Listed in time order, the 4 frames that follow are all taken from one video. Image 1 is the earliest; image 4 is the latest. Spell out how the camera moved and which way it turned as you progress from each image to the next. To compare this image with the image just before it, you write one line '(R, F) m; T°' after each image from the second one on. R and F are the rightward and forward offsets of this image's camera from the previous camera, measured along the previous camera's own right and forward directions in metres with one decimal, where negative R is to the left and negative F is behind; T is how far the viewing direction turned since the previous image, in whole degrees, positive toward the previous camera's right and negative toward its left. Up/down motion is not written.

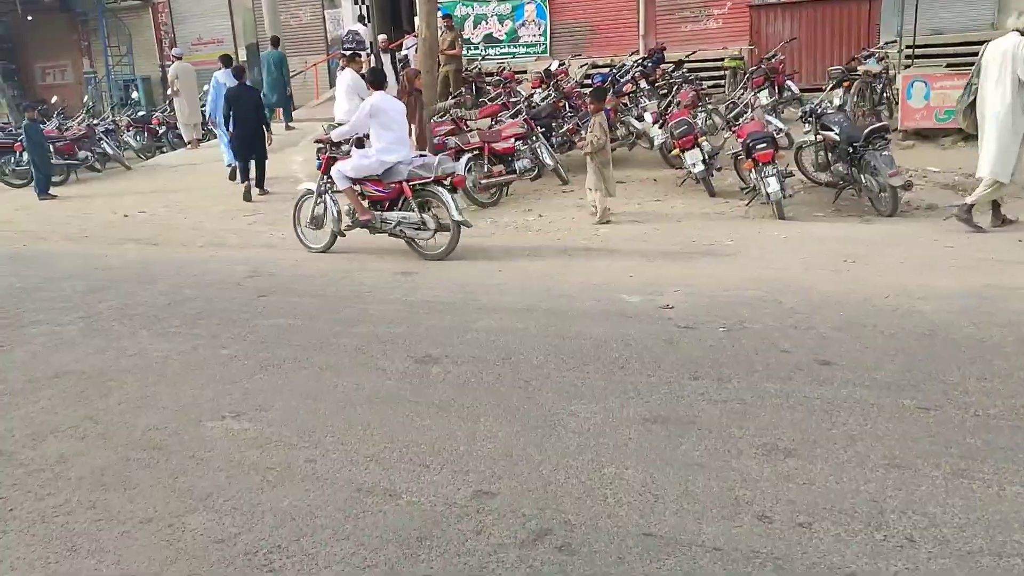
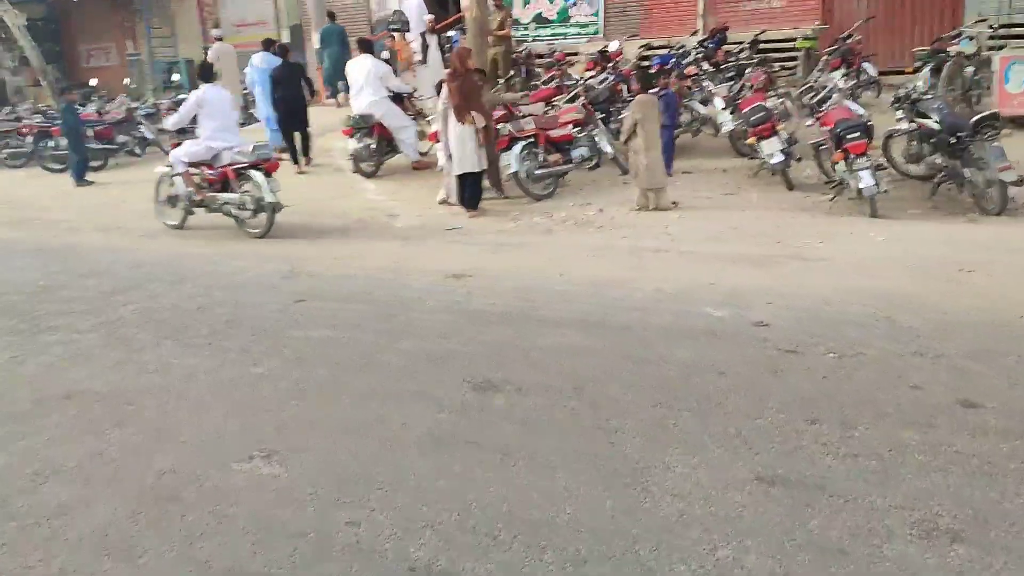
(-0.2, +0.7) m; -3°
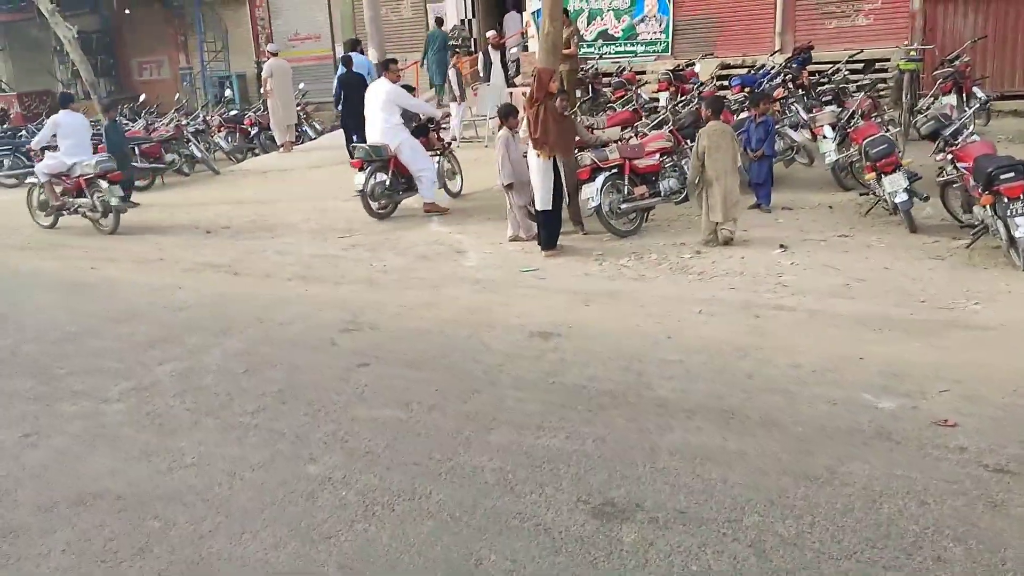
(-0.4, +0.9) m; -3°
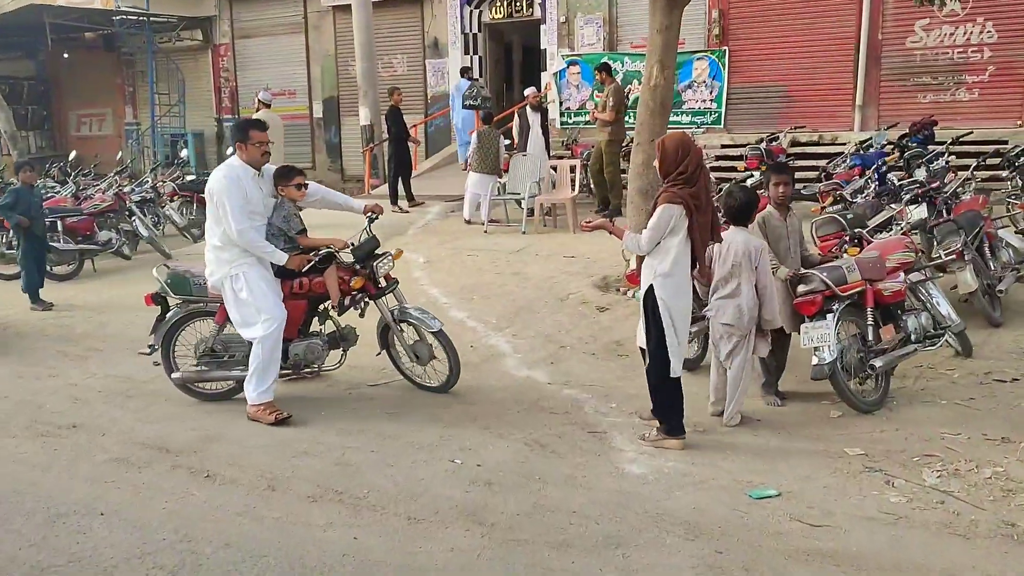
(-1.3, +3.4) m; +4°
